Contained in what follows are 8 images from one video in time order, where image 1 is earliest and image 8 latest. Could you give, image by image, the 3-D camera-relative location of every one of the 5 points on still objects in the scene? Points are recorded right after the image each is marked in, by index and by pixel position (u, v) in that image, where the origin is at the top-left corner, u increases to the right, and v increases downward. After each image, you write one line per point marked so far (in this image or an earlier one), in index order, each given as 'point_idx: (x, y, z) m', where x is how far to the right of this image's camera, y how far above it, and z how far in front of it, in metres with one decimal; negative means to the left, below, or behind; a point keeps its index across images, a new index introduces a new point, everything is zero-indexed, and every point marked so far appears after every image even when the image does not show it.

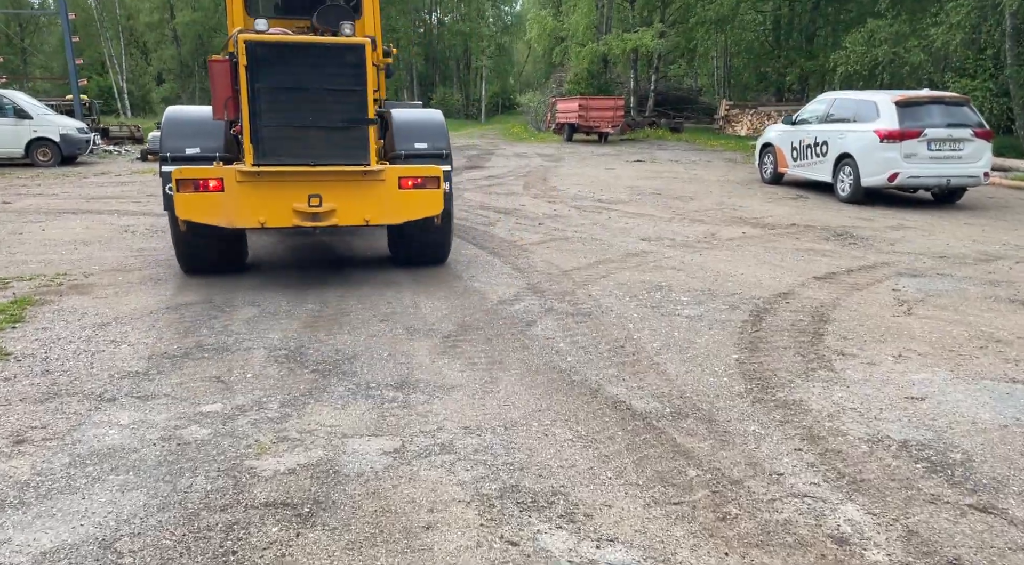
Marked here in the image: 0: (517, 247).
0: (+0.1, +0.4, +9.1) m
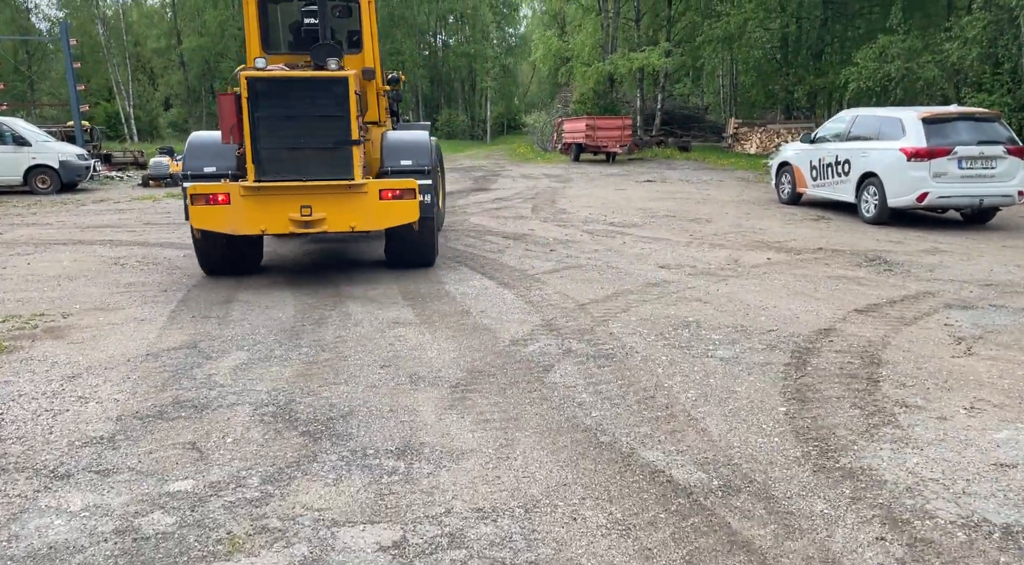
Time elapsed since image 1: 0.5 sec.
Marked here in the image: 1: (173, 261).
0: (+0.2, +0.1, +8.5) m
1: (-3.7, +0.2, +9.5) m
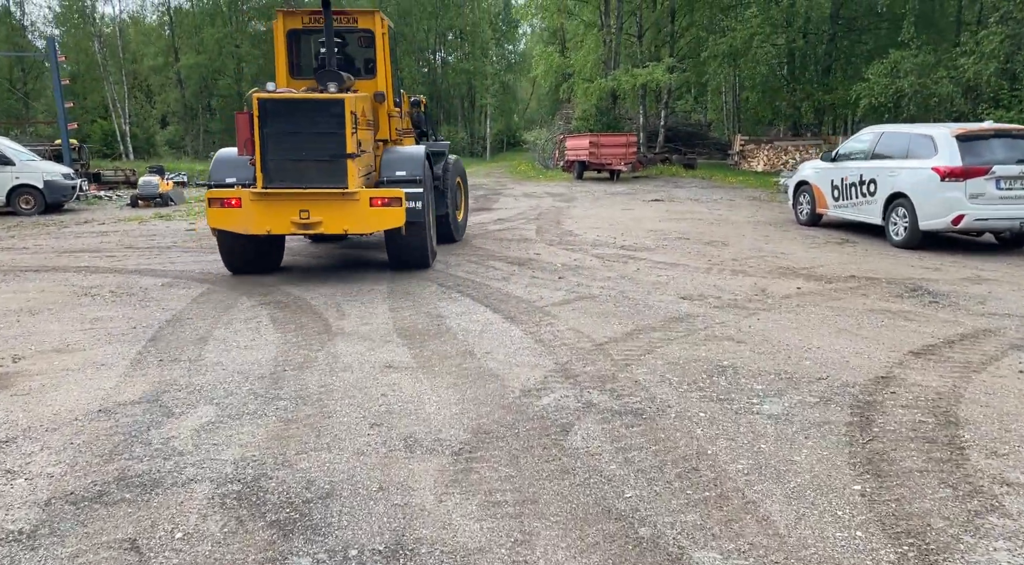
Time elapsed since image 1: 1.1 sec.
0: (+0.2, -0.2, +7.7) m
1: (-3.6, -0.1, +8.7) m
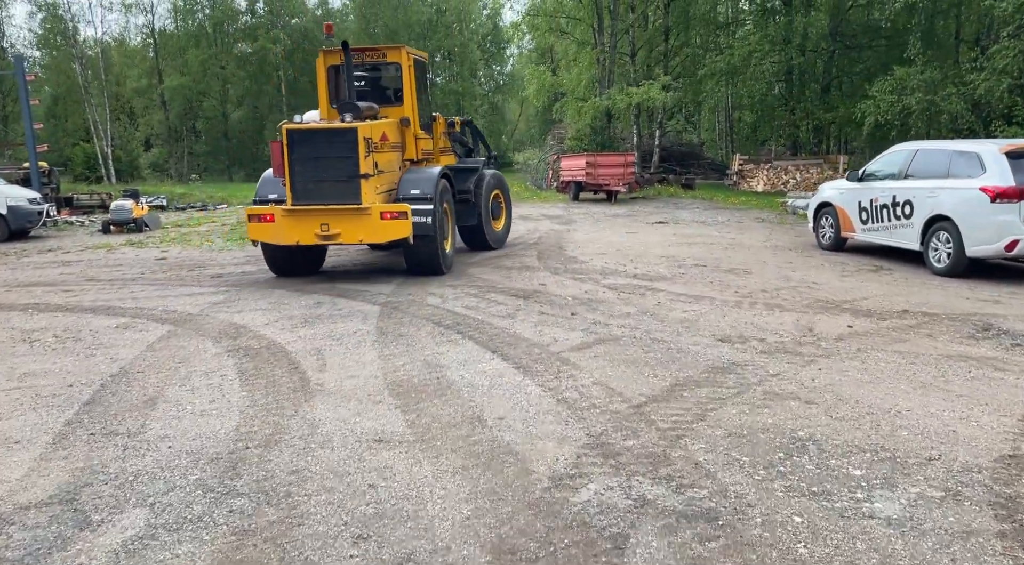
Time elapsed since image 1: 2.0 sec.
0: (+0.3, -0.5, +6.6) m
1: (-3.5, -0.4, +7.6) m
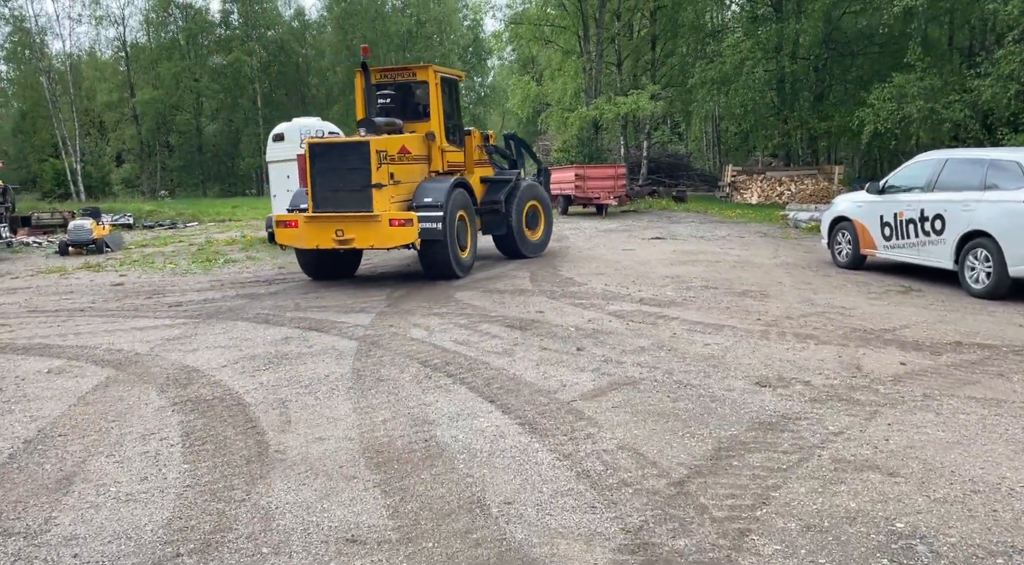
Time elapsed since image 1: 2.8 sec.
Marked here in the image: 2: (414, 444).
0: (+0.3, -0.8, +5.6) m
1: (-3.5, -0.7, +6.4) m
2: (-0.5, -0.9, +4.9) m
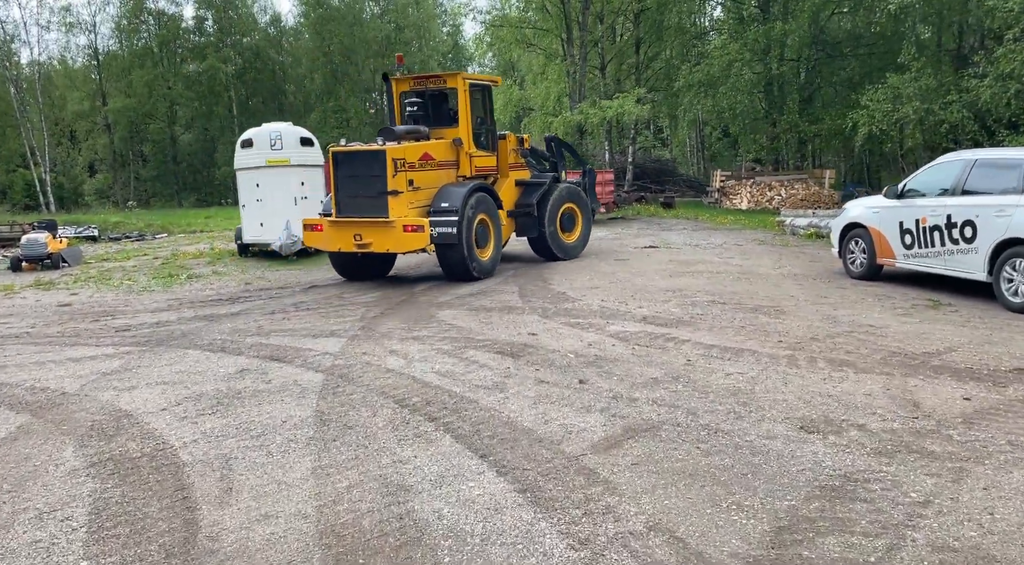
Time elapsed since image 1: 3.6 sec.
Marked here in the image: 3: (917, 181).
0: (+0.3, -0.9, +4.5) m
1: (-3.6, -0.9, +5.3) m
2: (-0.6, -1.0, +3.8) m
3: (+4.7, +1.2, +10.1) m
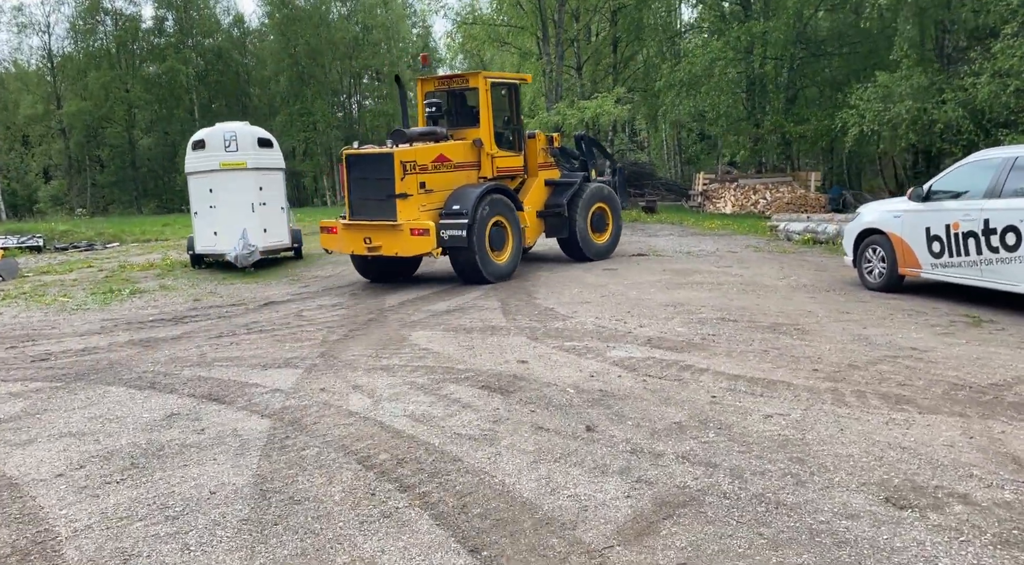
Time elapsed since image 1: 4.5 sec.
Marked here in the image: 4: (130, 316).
0: (+0.3, -1.0, +3.4) m
1: (-3.6, -1.1, +4.0) m
2: (-0.5, -1.2, +2.6) m
3: (+4.5, +1.1, +9.1) m
4: (-4.4, -0.4, +10.0) m
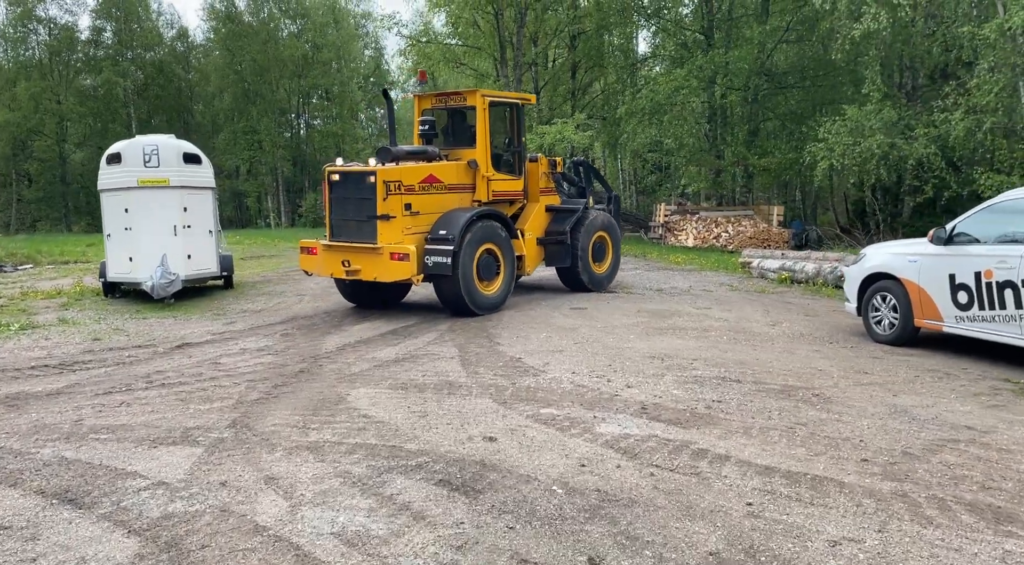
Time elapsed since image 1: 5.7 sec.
0: (+0.3, -1.3, +1.9) m
1: (-3.7, -1.3, +2.3) m
2: (-0.5, -1.4, +1.1) m
3: (+4.2, +0.6, +7.9) m
4: (-4.8, -0.7, +8.2) m
